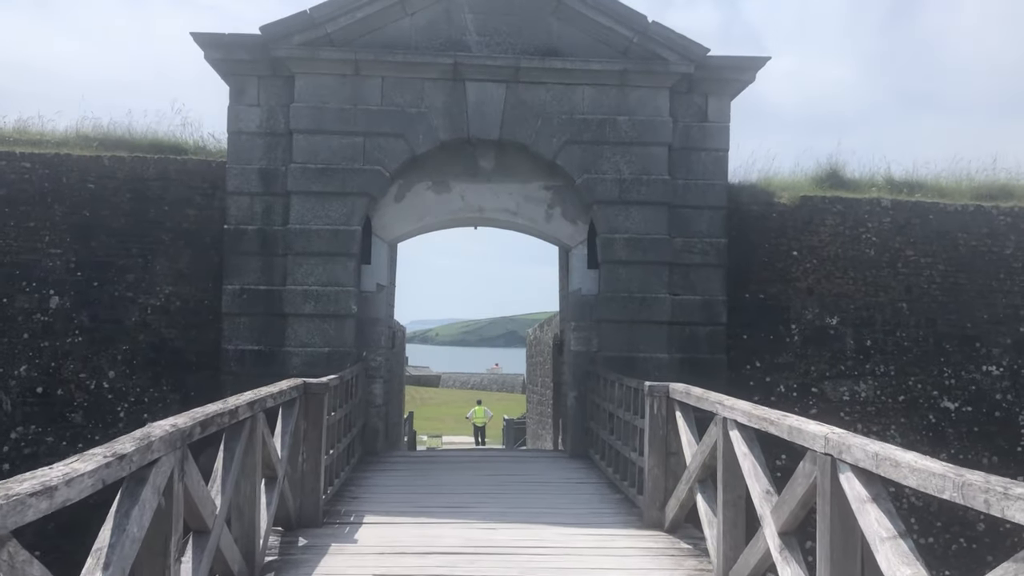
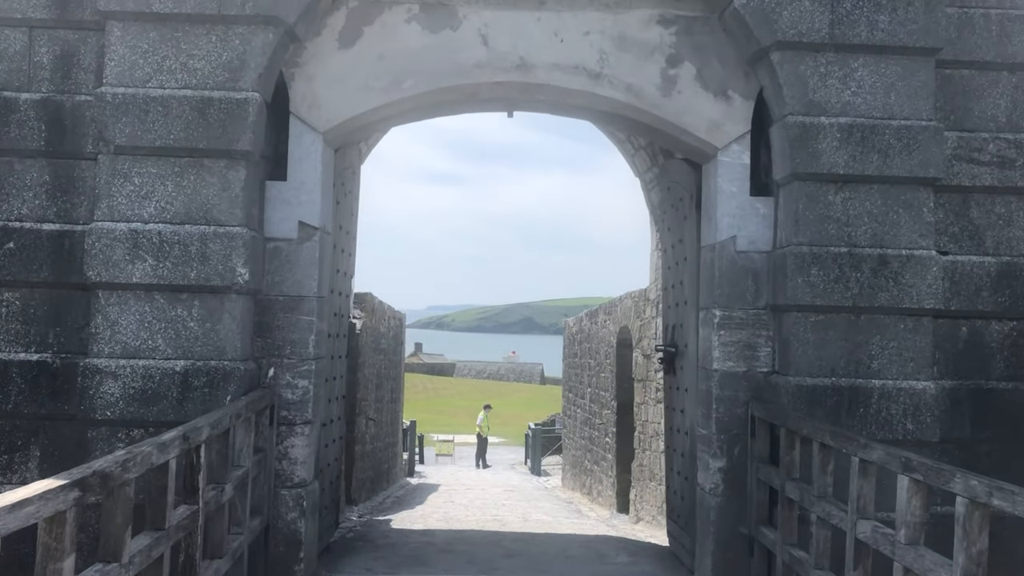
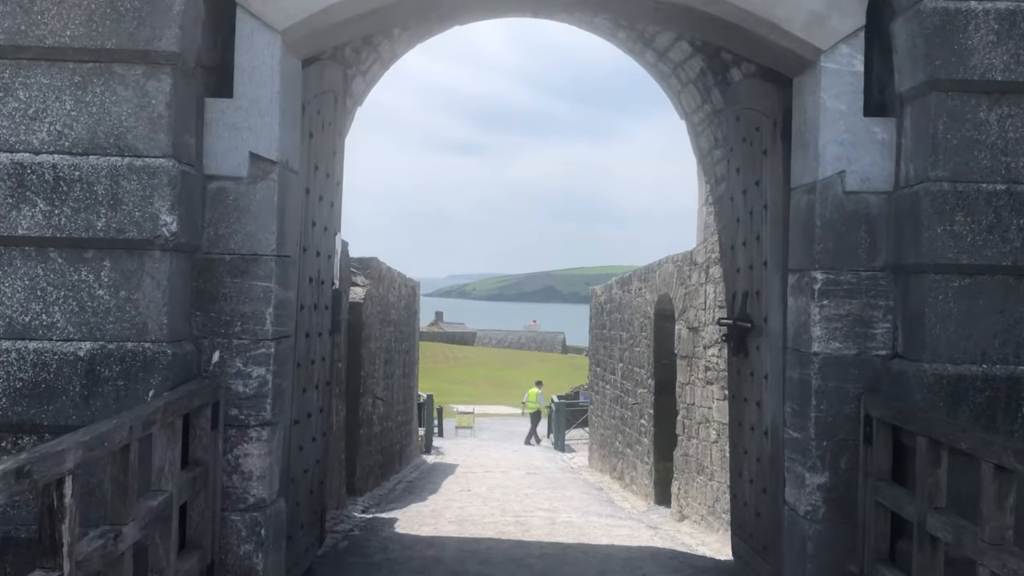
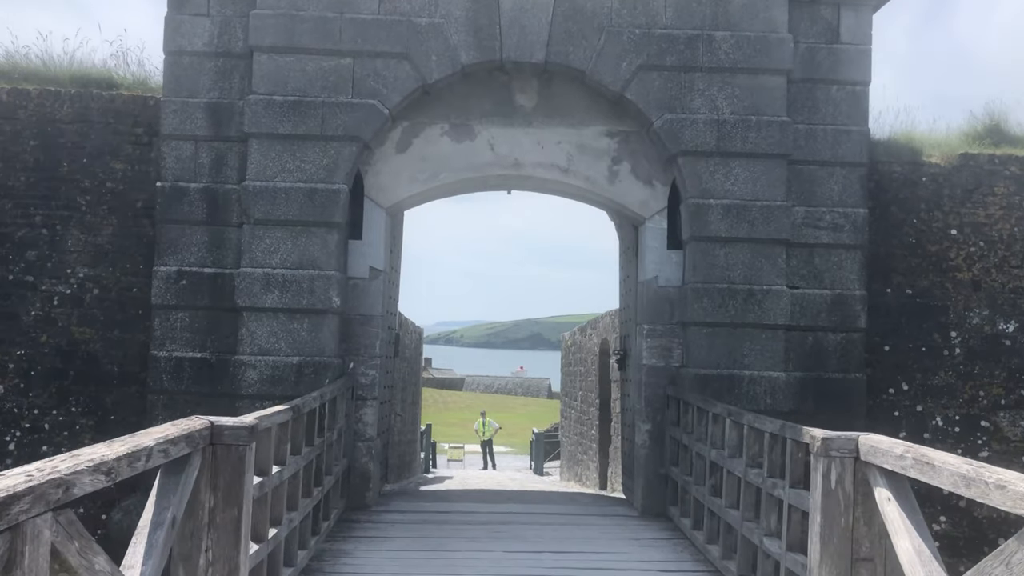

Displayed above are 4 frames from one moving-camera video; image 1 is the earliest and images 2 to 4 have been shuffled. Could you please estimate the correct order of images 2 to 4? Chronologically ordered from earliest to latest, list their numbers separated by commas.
4, 2, 3
